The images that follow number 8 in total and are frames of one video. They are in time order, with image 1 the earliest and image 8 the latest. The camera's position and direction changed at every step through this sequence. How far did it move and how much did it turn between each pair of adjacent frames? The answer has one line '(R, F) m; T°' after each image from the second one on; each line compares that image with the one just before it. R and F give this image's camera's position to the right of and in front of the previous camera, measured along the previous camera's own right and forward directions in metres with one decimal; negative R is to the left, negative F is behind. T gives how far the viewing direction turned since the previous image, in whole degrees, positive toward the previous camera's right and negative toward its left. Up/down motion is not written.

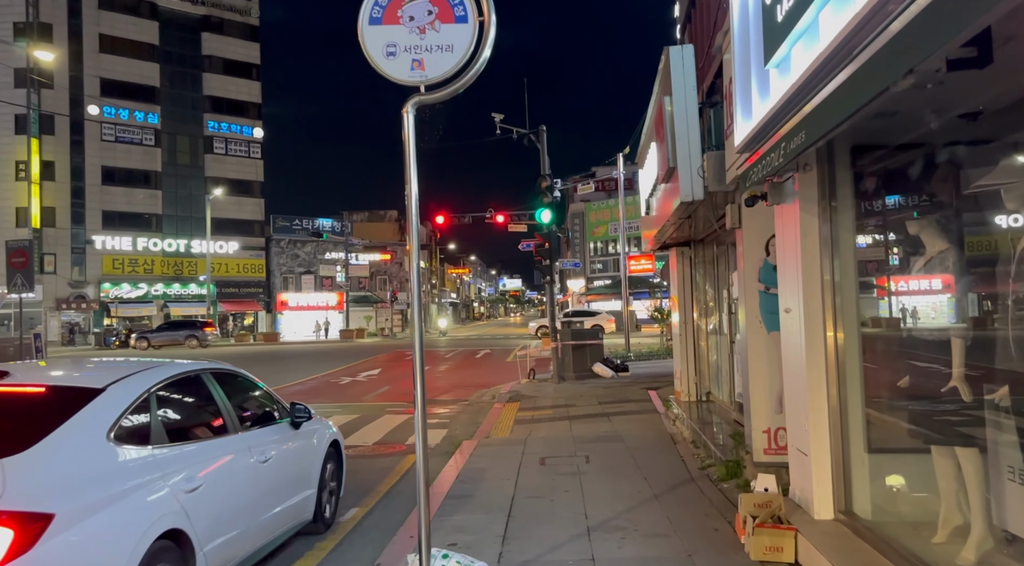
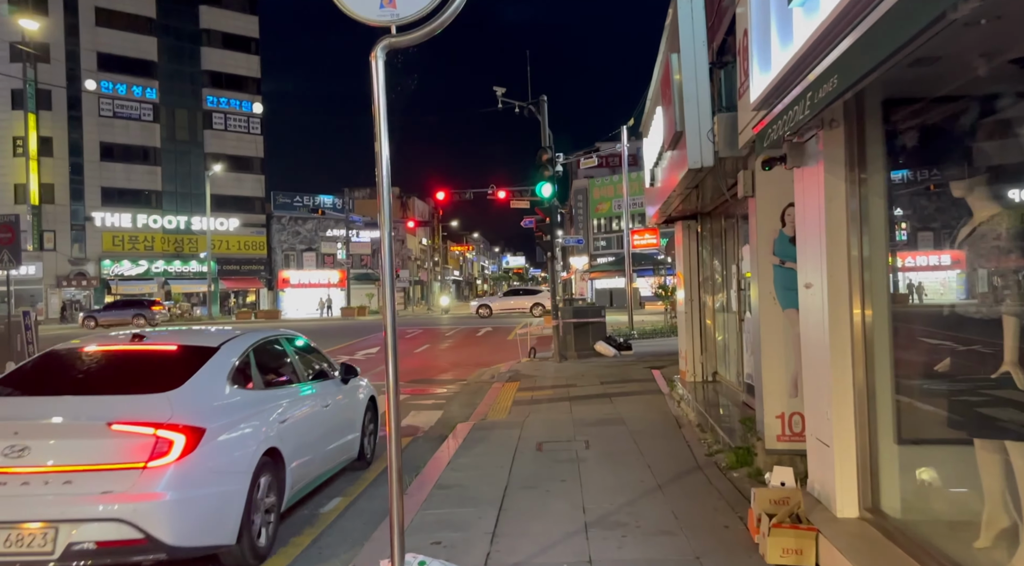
(+0.1, +0.5) m; 0°
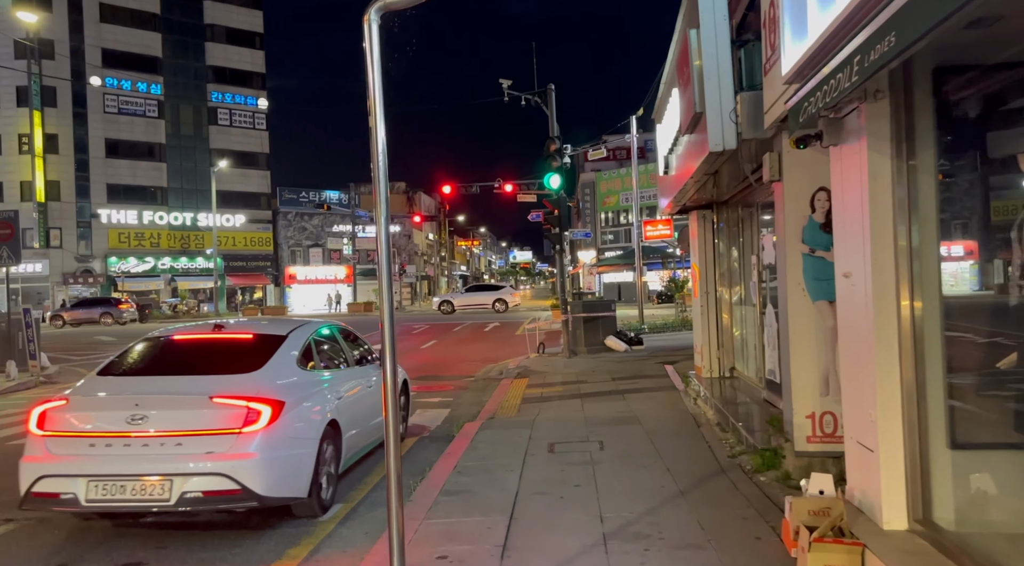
(0.0, +0.4) m; -1°
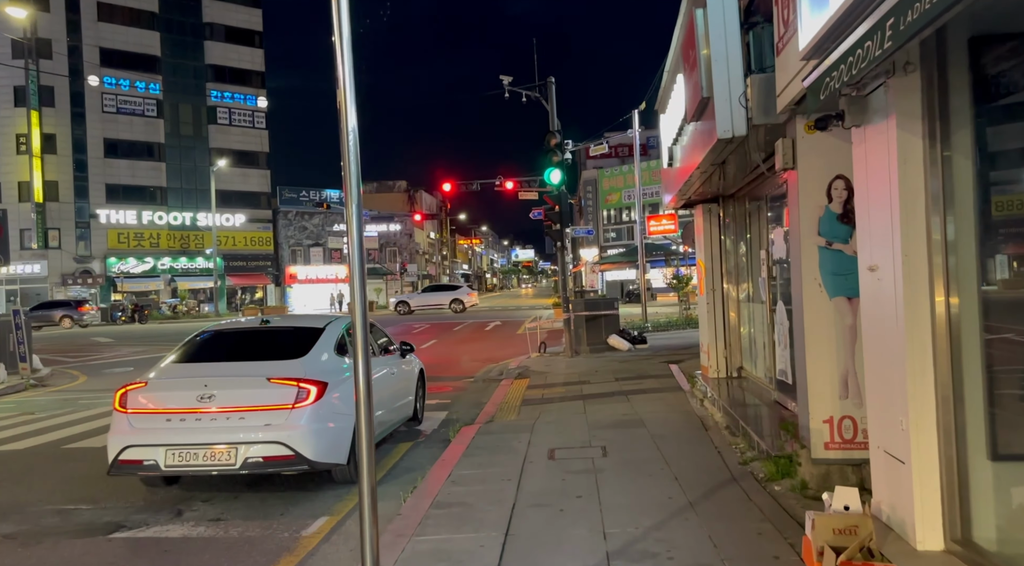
(+0.1, +0.4) m; 0°
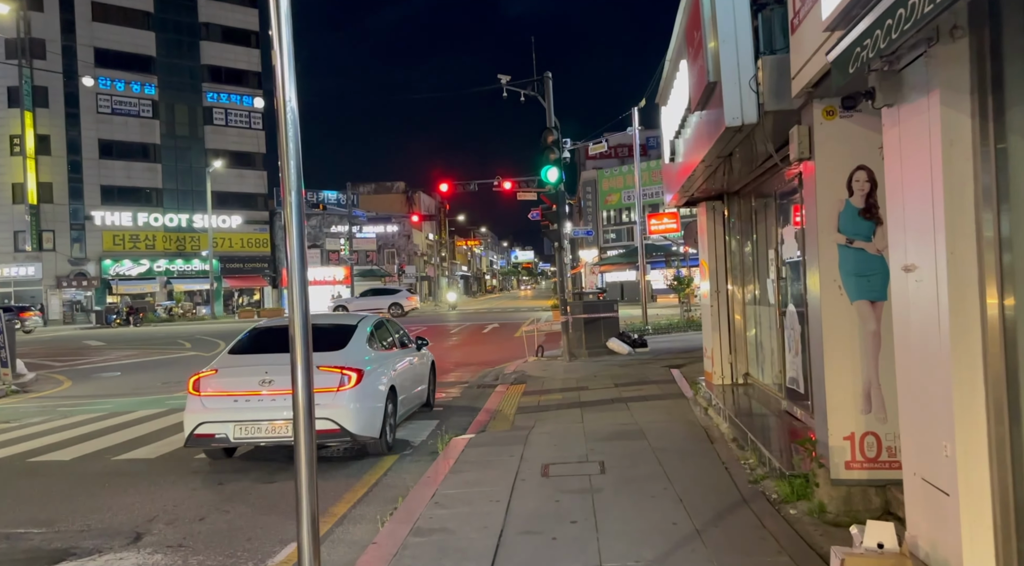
(+0.1, +0.5) m; 0°
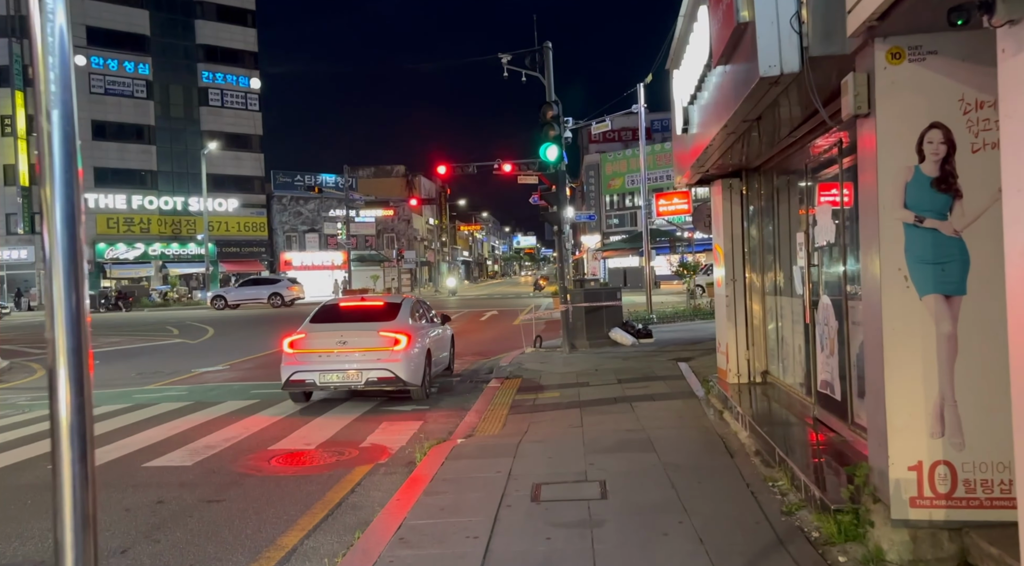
(+0.1, +1.1) m; 0°
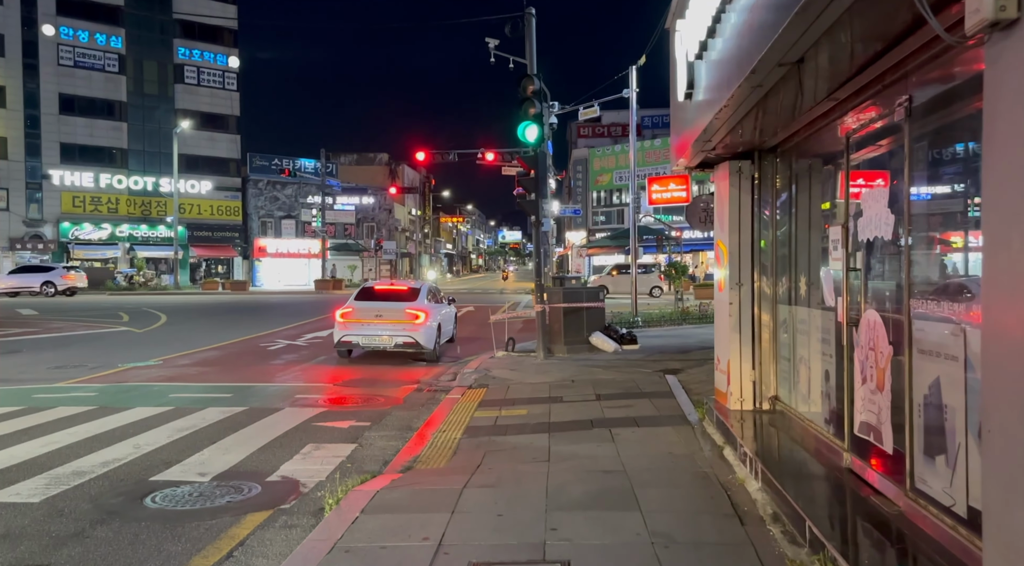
(+0.3, +1.7) m; +1°
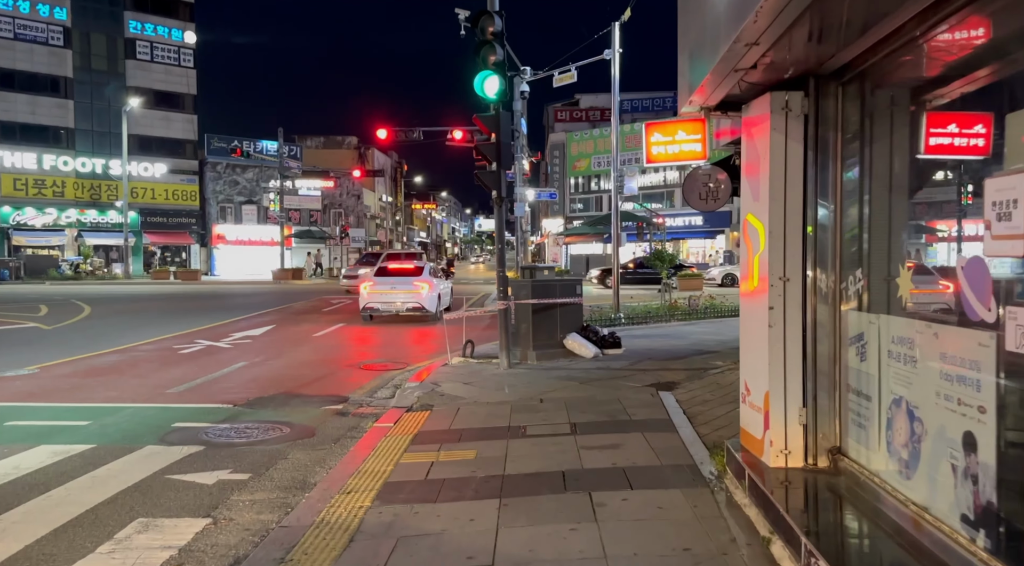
(+0.3, +2.6) m; +2°
